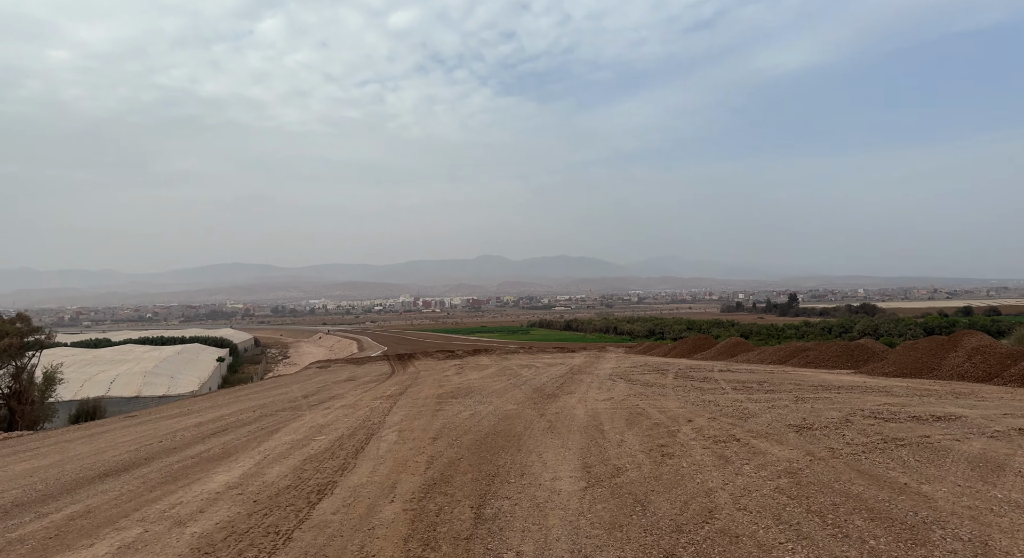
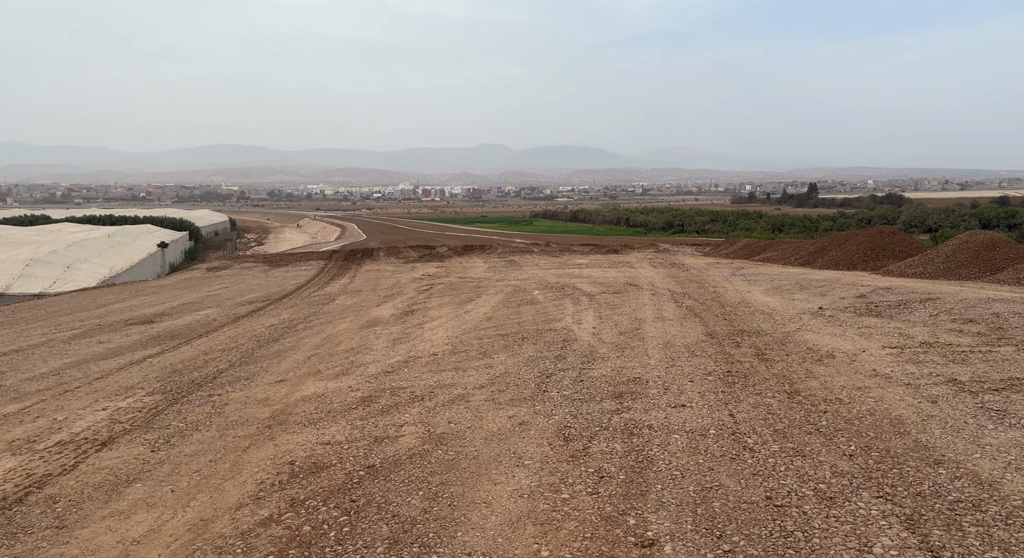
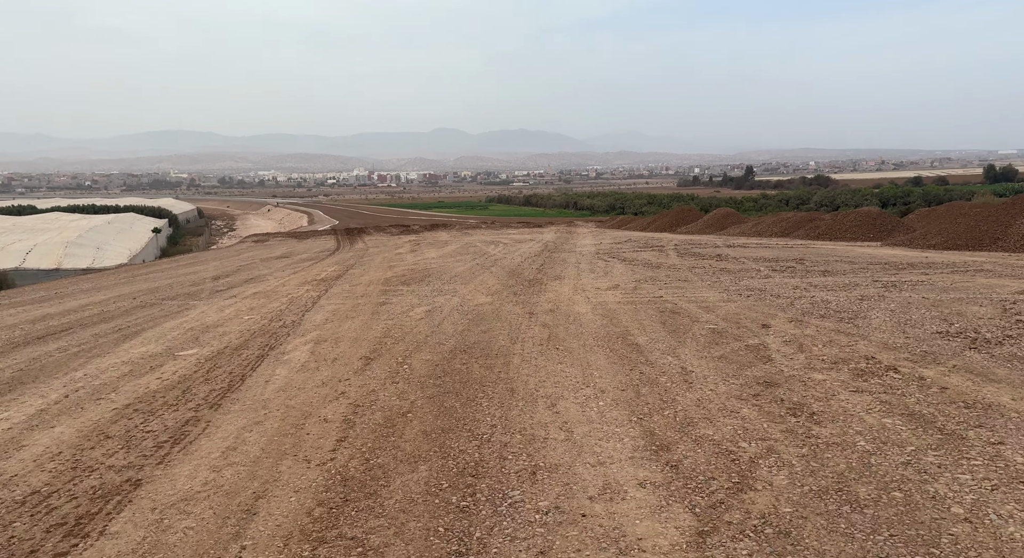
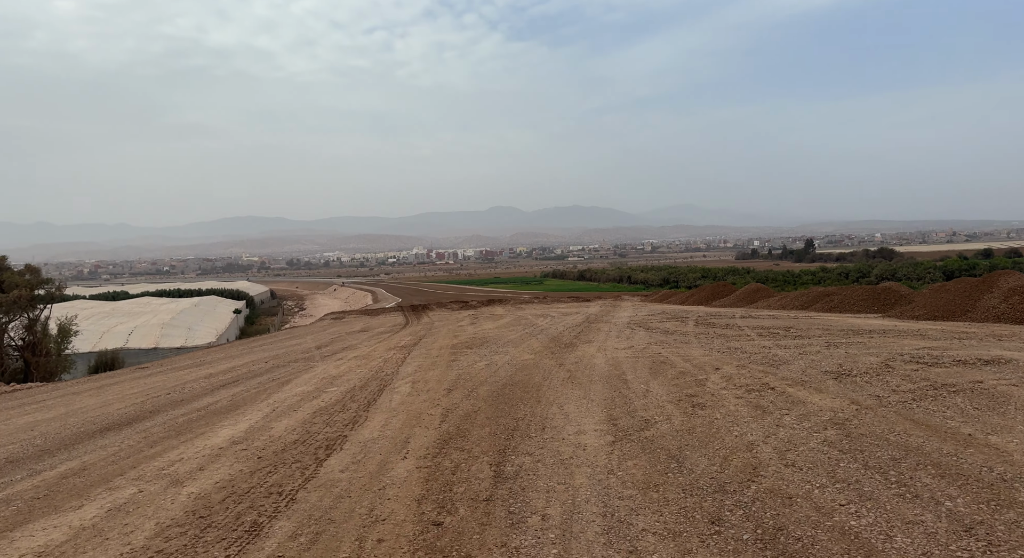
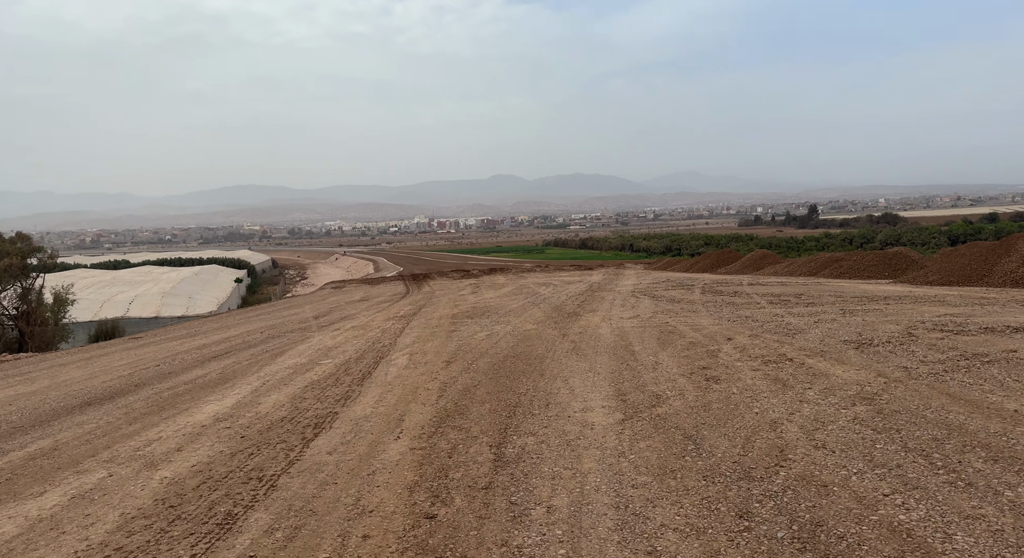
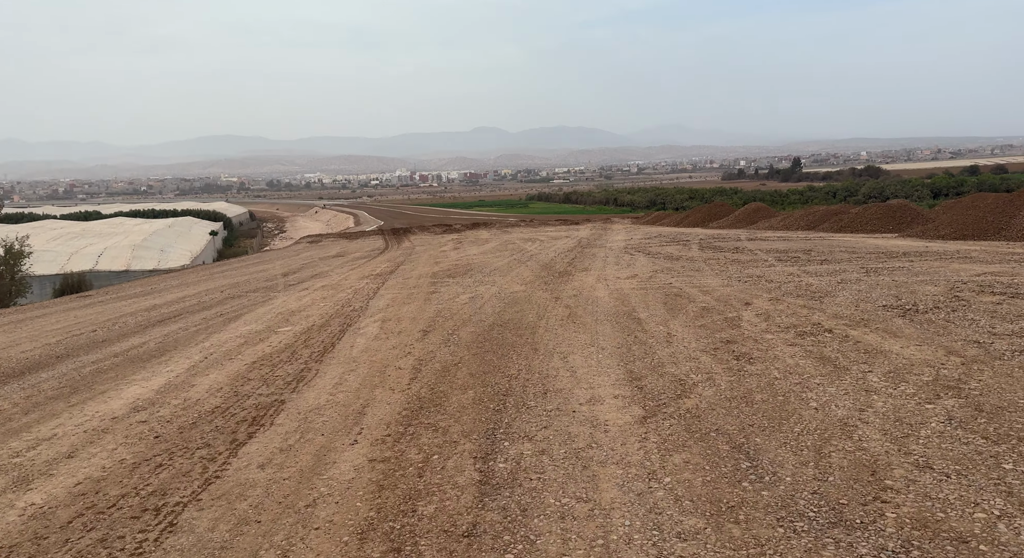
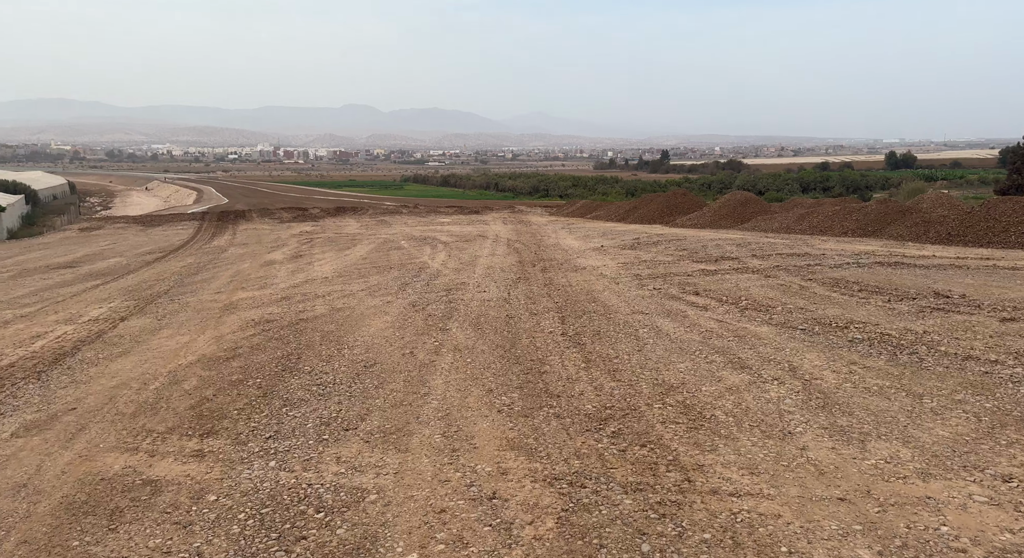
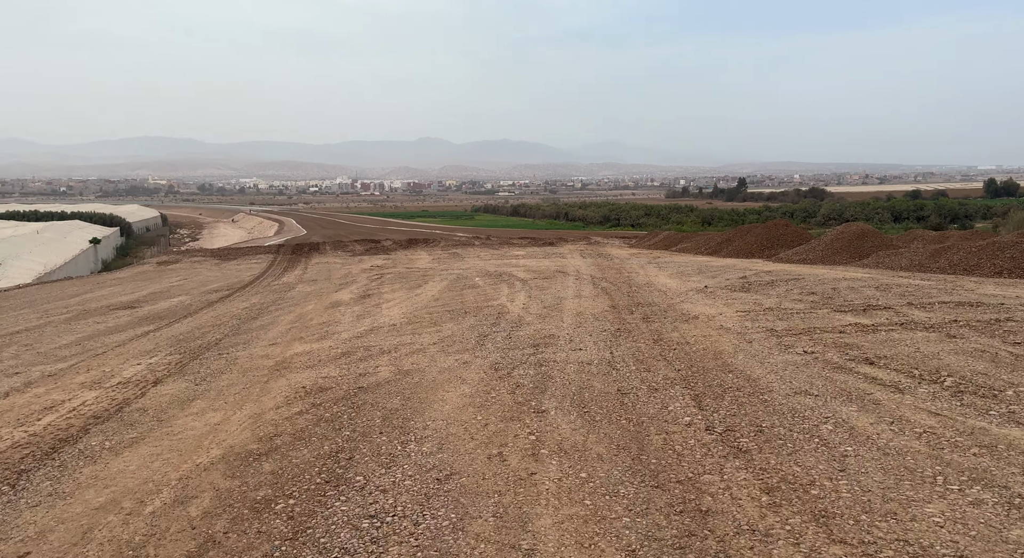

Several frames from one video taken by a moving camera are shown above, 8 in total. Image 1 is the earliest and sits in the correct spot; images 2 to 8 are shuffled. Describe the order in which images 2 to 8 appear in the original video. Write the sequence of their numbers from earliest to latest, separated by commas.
4, 5, 6, 3, 7, 8, 2
